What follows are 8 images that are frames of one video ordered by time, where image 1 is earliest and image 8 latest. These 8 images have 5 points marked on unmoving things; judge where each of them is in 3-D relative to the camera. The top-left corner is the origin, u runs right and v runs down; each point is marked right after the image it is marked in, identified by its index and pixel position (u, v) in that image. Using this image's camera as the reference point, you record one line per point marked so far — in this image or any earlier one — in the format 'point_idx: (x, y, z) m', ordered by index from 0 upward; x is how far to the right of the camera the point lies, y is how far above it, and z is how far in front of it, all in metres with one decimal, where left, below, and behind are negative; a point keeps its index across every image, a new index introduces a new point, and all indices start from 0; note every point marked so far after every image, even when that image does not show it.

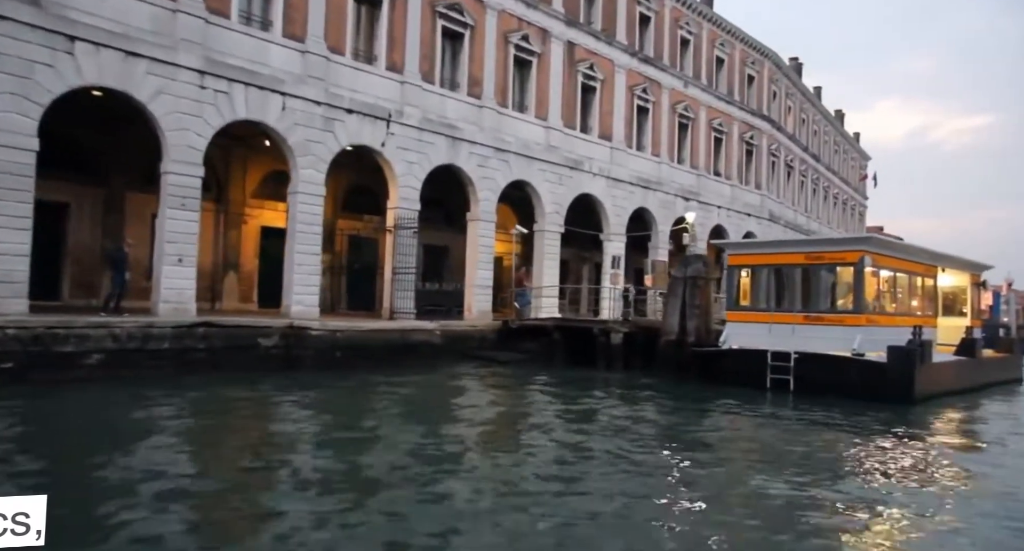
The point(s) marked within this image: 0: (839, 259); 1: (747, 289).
0: (+6.3, +0.3, +14.1) m
1: (+4.9, -0.3, +15.4) m
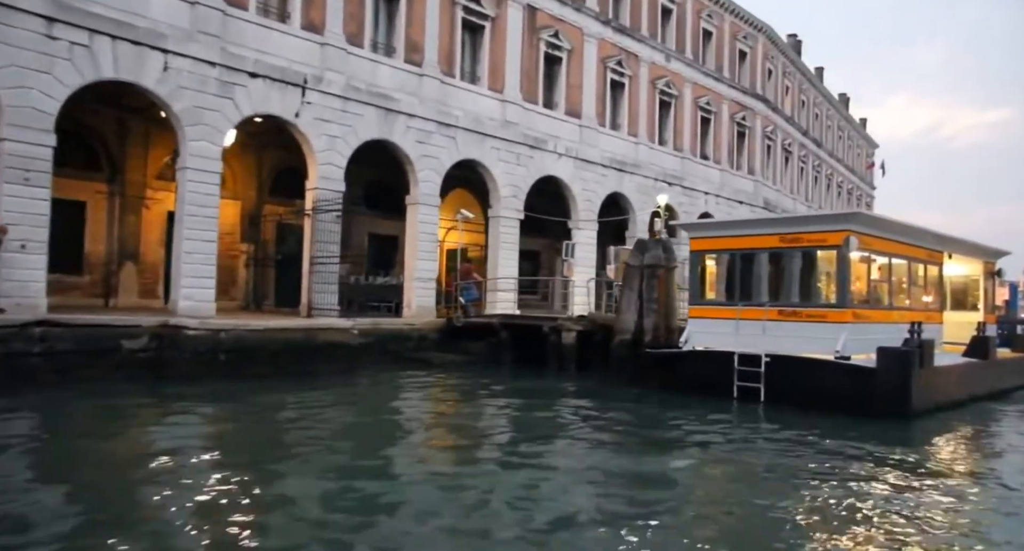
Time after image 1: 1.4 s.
0: (+4.9, +0.6, +11.6) m
1: (+3.5, -0.1, +12.9) m
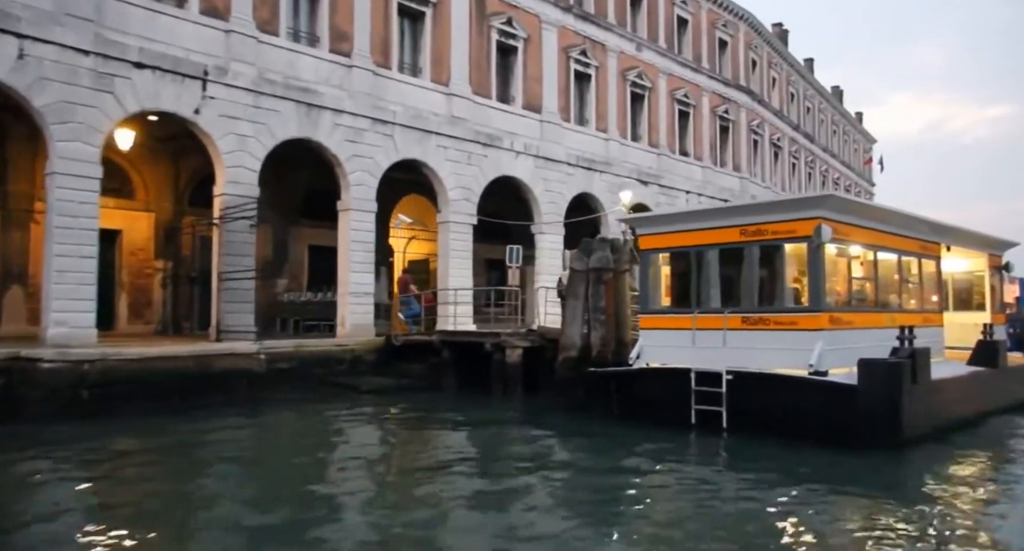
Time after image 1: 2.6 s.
0: (+3.6, +0.6, +9.6) m
1: (+2.3, -0.1, +10.9) m
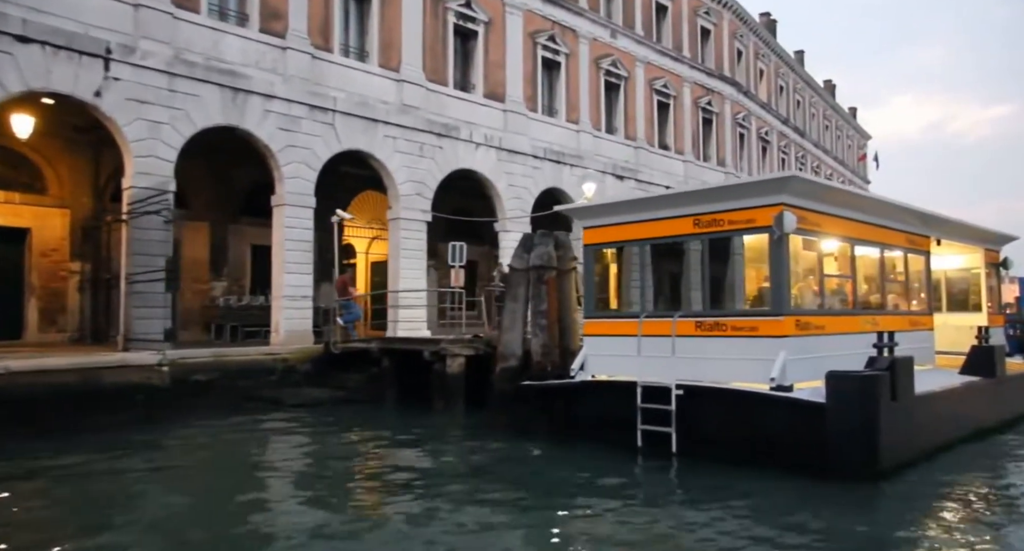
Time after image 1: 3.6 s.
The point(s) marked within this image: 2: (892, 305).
0: (+2.6, +0.6, +8.2) m
1: (+1.3, -0.1, +9.5) m
2: (+5.4, -0.4, +10.3) m
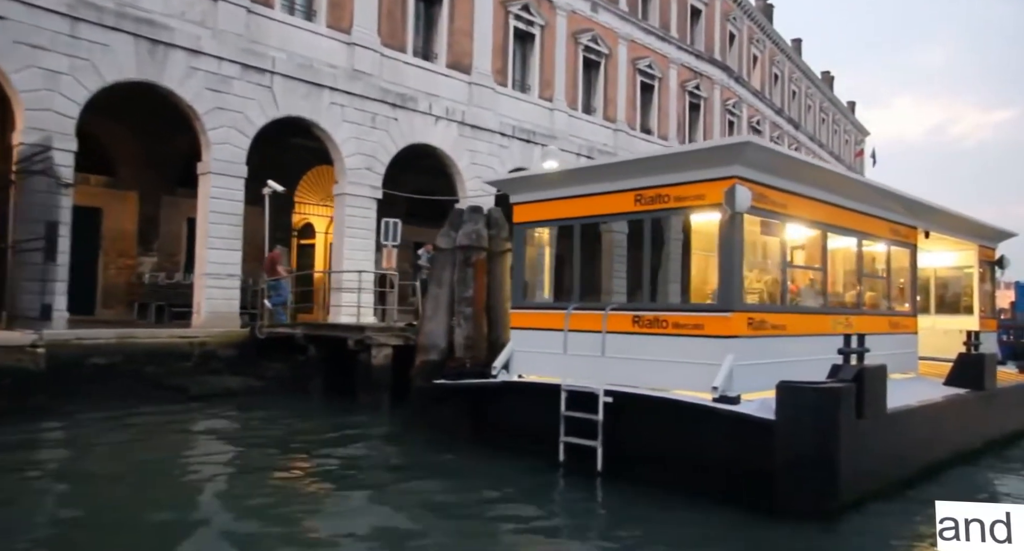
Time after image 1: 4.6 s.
0: (+1.7, +0.7, +6.9) m
1: (+0.3, +0.1, +8.2) m
2: (+4.4, -0.4, +8.9) m
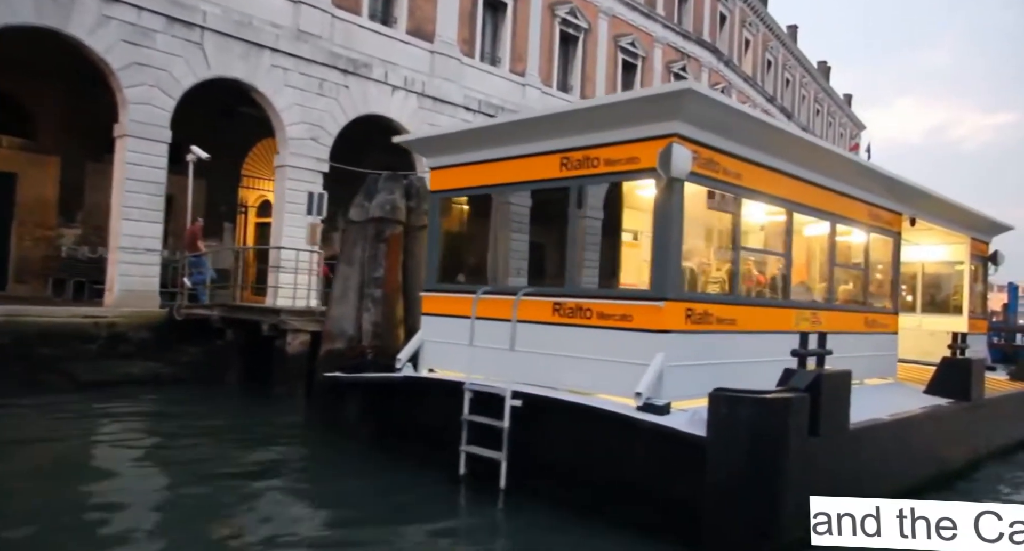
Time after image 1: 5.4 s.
0: (+0.9, +0.9, +5.6) m
1: (-0.5, +0.3, +7.0) m
2: (+3.5, -0.2, +7.8) m
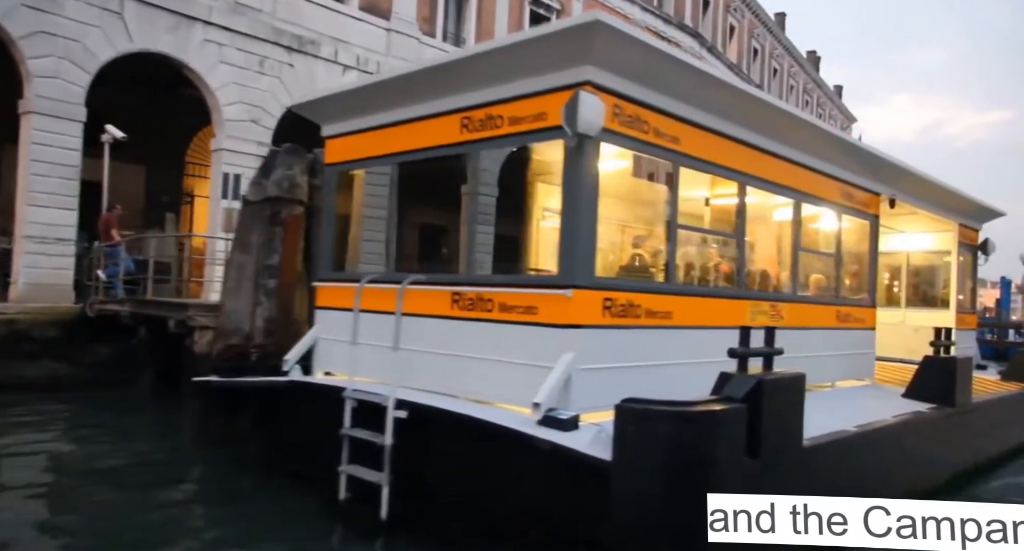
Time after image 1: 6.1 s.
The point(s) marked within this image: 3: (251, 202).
0: (+0.1, +1.0, +4.6) m
1: (-1.3, +0.4, +5.9) m
2: (+2.8, -0.1, +6.7) m
3: (-2.5, +0.7, +6.9) m
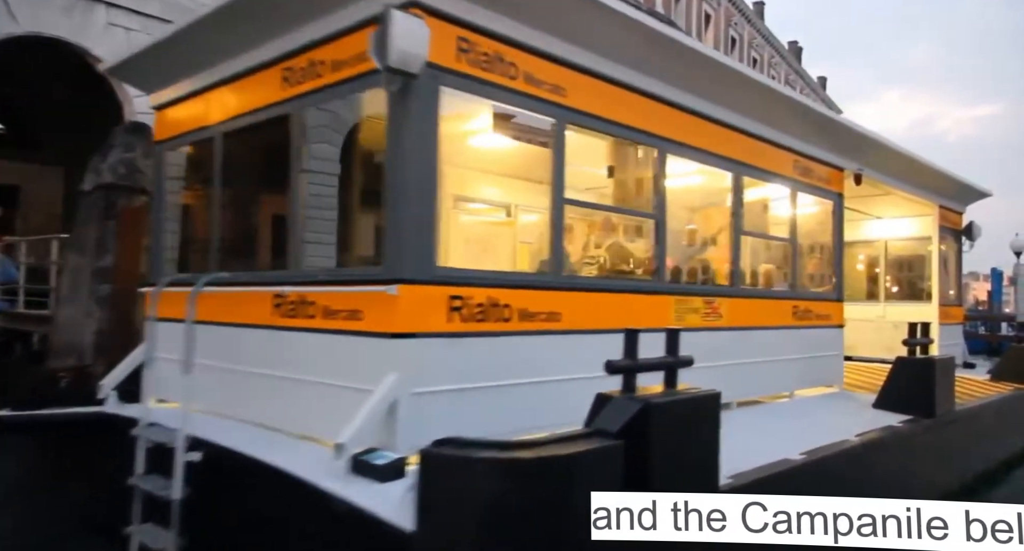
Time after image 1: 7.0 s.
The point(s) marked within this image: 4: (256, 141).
0: (-0.8, +1.0, +3.5) m
1: (-2.2, +0.4, +4.8) m
2: (+1.9, 0.0, +5.6) m
3: (-3.4, +0.7, +5.7) m
4: (-1.5, +0.8, +4.2) m
